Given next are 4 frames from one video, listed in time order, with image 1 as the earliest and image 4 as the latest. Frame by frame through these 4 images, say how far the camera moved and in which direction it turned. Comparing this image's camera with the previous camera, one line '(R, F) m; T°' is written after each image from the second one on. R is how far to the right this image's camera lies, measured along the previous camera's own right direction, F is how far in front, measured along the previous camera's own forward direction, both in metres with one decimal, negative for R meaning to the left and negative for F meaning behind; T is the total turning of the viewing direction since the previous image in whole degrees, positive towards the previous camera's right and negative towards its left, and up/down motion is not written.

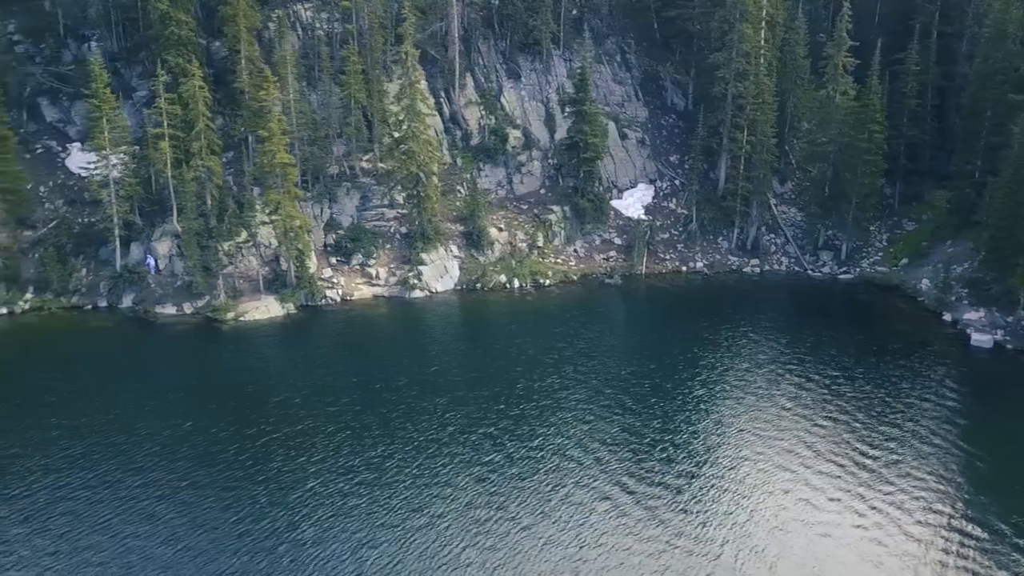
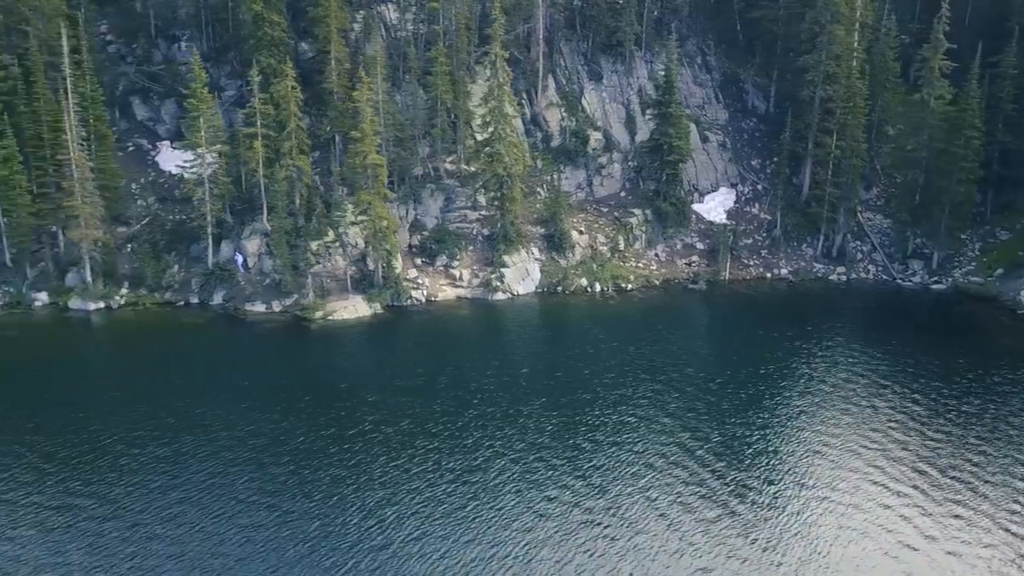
(-3.1, +0.4) m; -3°
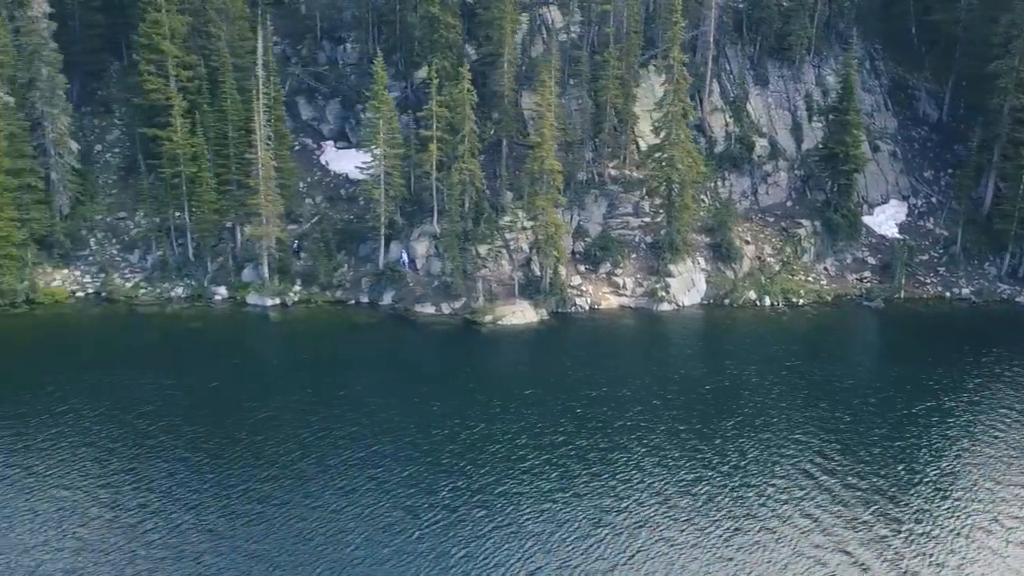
(-6.2, +0.8) m; -6°
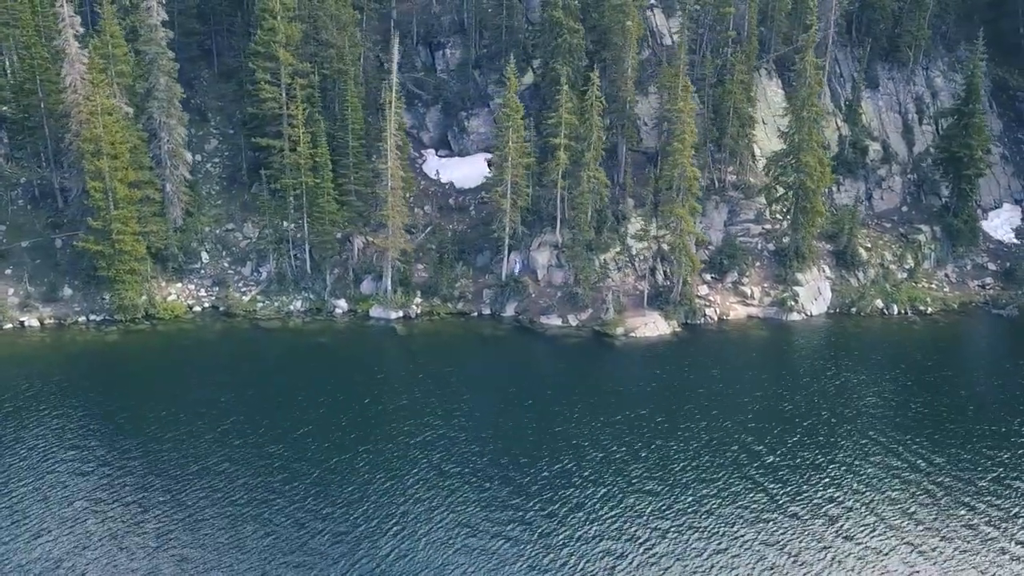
(-9.0, +1.4) m; 0°
